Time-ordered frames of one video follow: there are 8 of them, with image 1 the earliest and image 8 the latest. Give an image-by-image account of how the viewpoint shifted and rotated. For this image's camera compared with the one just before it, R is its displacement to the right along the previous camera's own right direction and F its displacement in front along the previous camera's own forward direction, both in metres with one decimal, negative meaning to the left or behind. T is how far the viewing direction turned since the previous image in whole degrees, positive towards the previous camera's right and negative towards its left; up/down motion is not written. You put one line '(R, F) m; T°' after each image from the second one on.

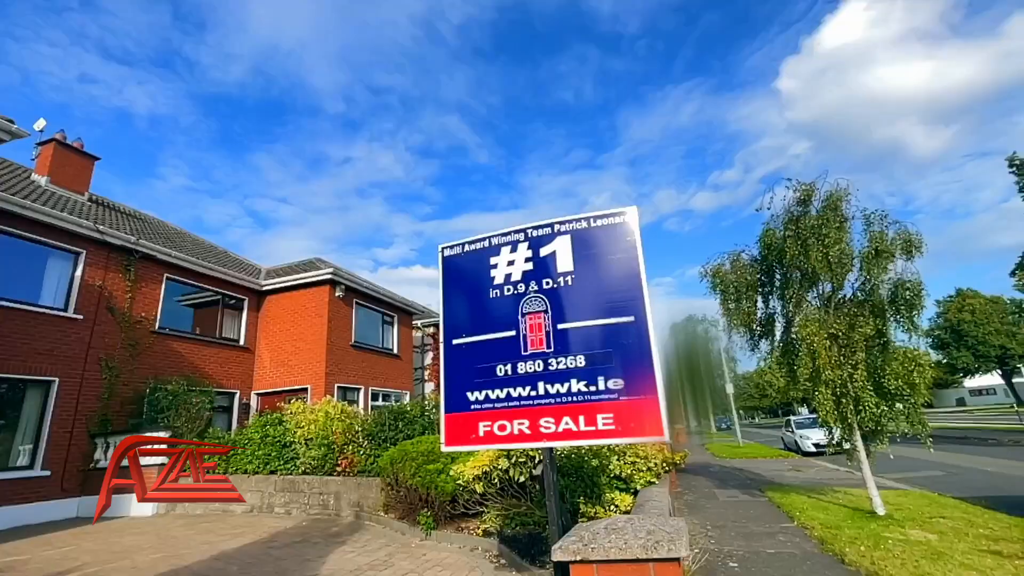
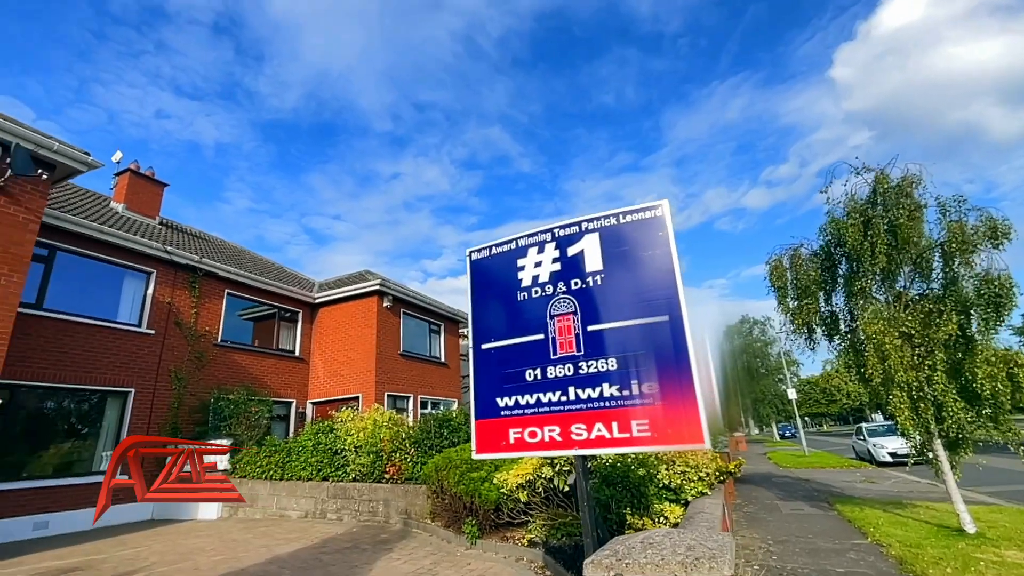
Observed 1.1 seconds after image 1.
(+0.1, +0.1) m; -6°
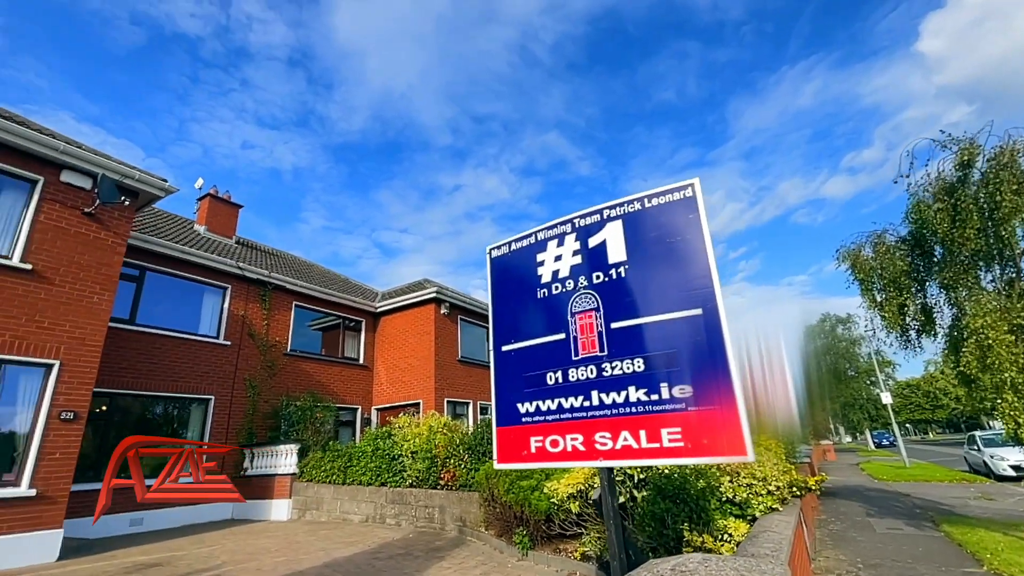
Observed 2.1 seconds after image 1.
(+0.2, +0.2) m; -7°
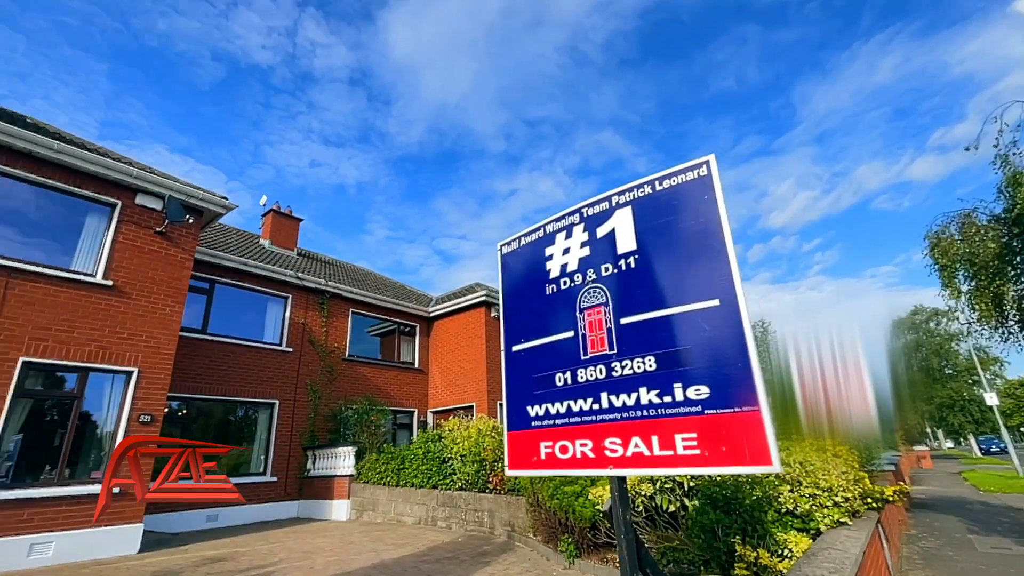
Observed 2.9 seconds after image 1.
(+0.3, +0.1) m; -7°
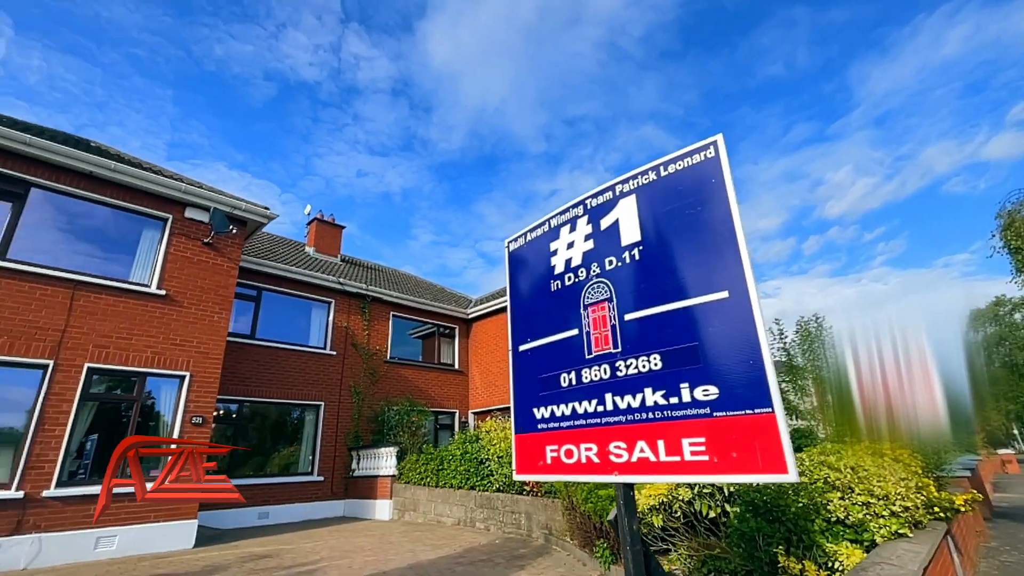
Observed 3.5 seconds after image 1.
(+0.2, +0.1) m; -5°
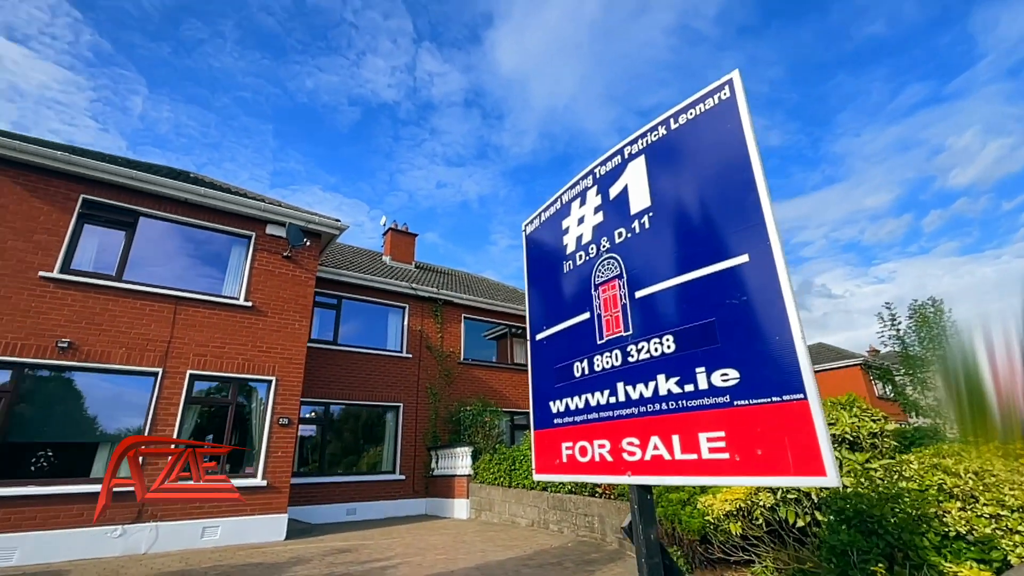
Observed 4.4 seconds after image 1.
(+0.3, +0.2) m; -9°
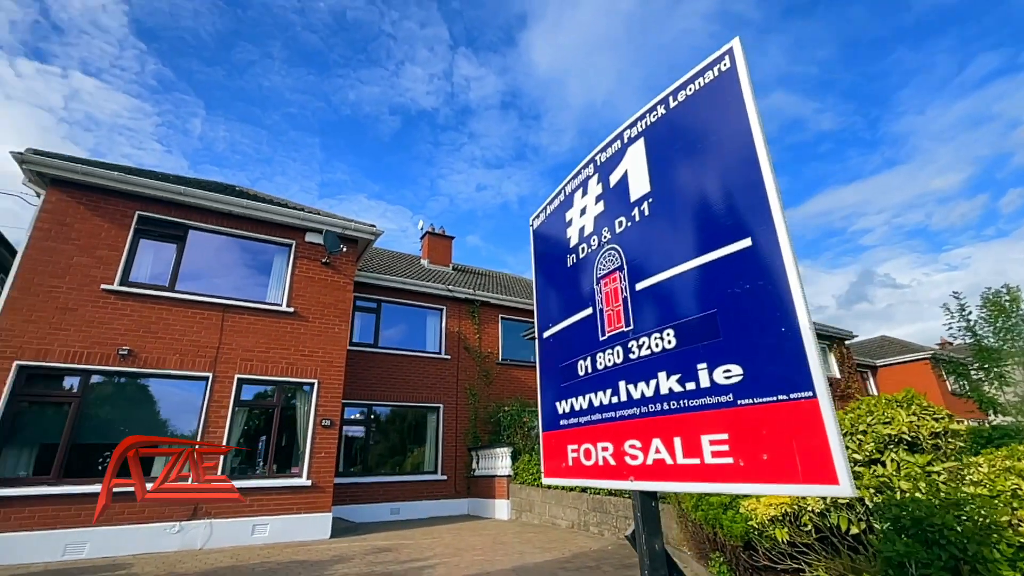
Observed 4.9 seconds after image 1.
(+0.2, +0.1) m; -5°
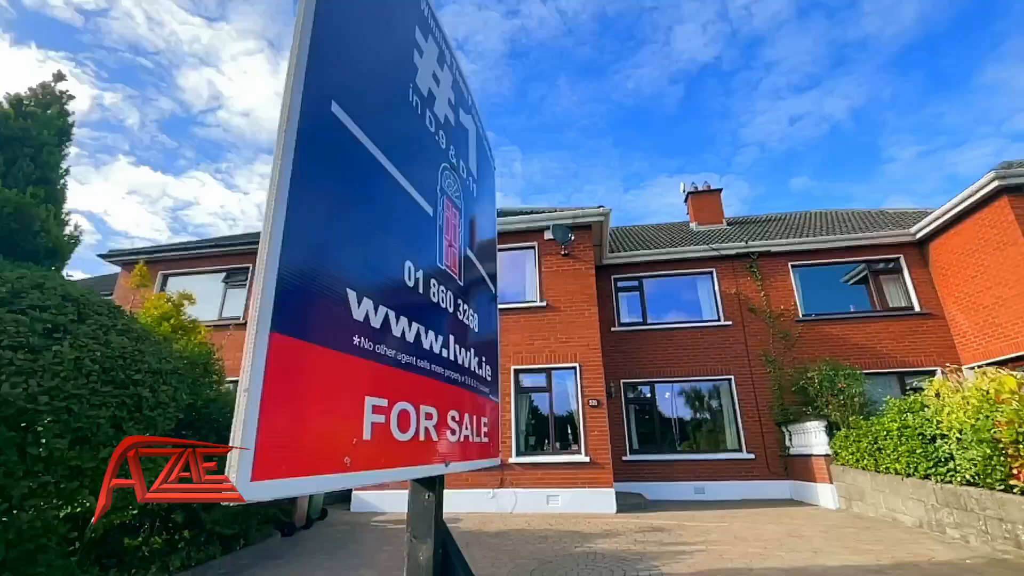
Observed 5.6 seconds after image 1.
(+1.3, +0.8) m; -37°
